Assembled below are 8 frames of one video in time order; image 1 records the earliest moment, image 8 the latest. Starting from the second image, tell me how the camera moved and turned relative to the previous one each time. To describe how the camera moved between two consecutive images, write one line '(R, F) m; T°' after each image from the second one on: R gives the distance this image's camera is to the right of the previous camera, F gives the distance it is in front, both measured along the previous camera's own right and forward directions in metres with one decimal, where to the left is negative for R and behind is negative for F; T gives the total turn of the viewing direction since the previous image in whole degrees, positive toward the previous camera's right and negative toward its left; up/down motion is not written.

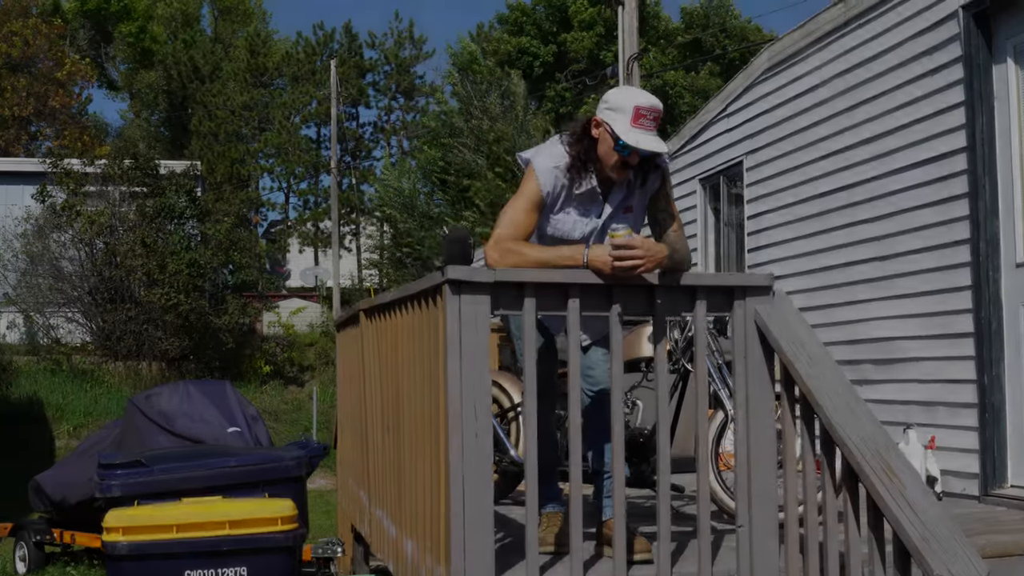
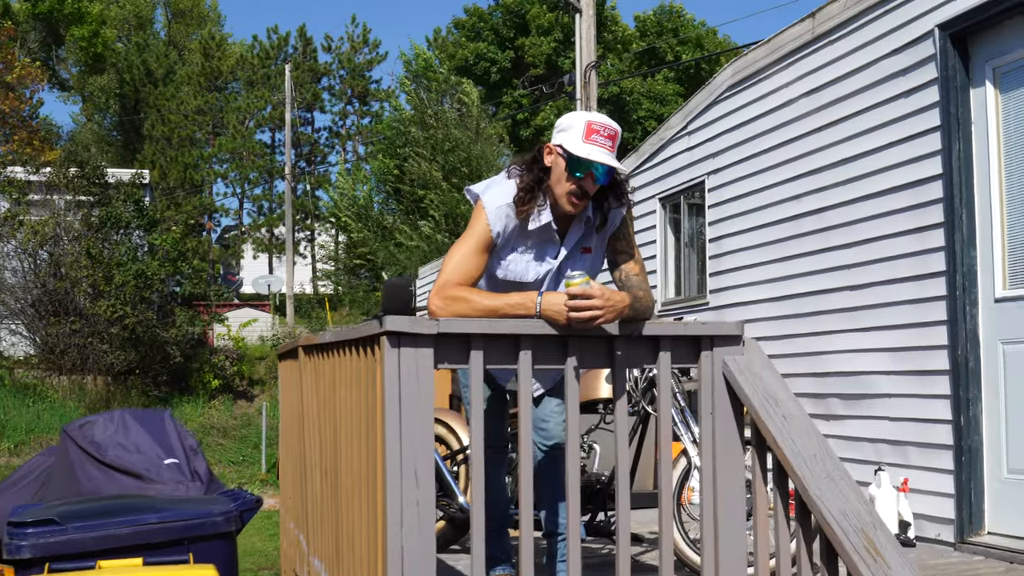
(0.0, +0.4) m; +2°
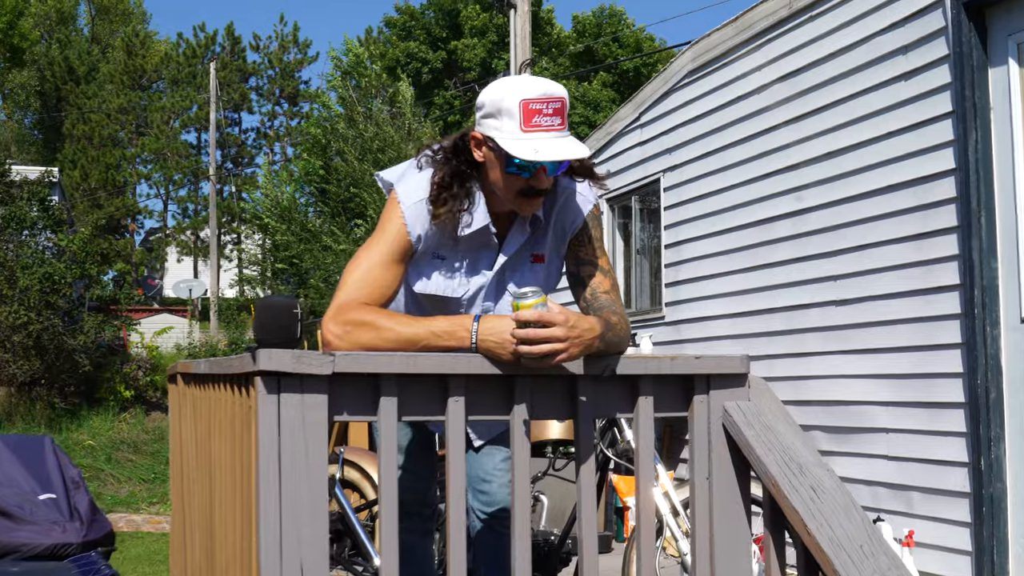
(0.0, +1.0) m; +3°
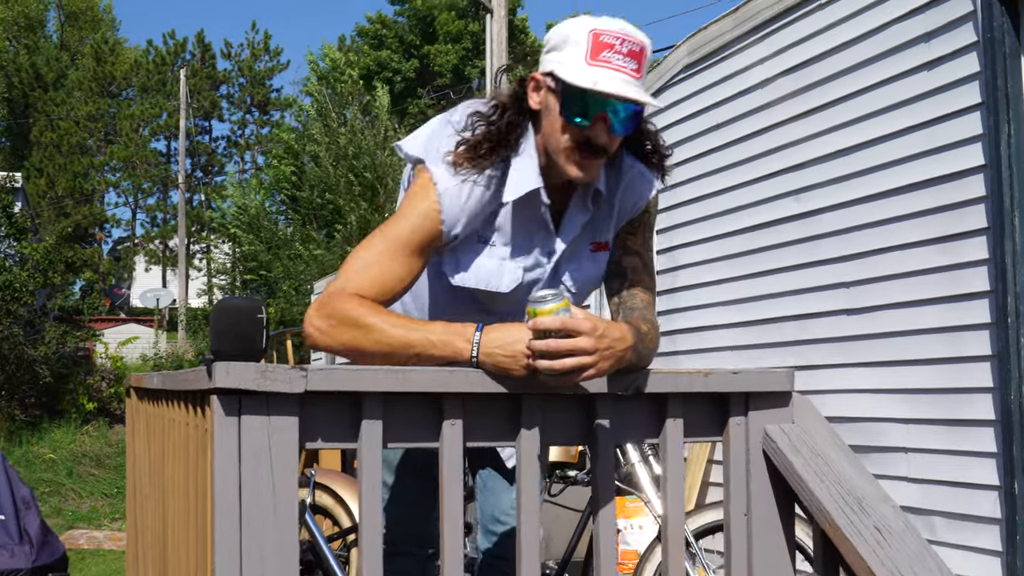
(-0.1, +0.4) m; +1°
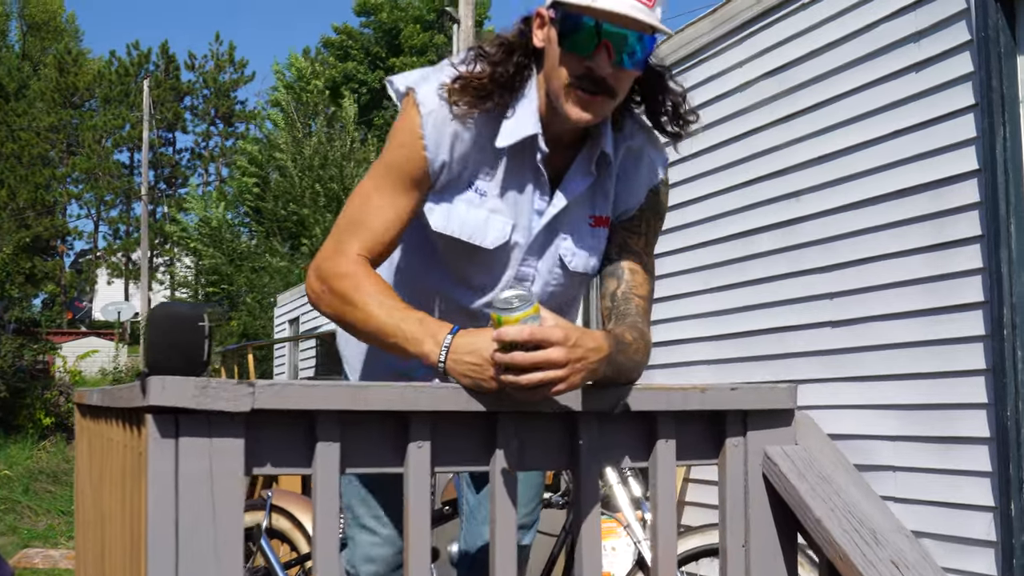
(0.0, +0.2) m; +1°
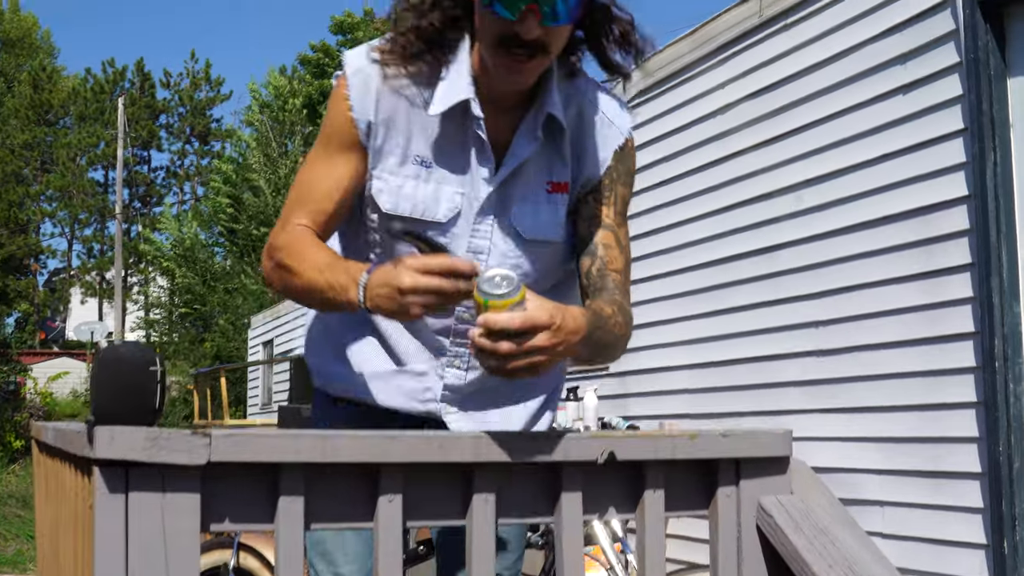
(0.0, +0.1) m; +1°
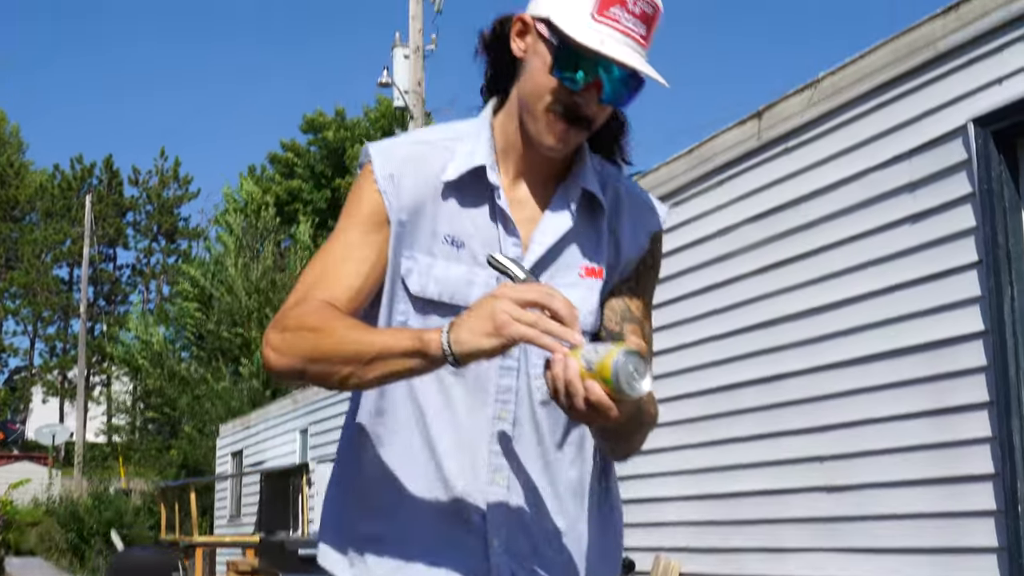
(-0.1, +0.2) m; +1°
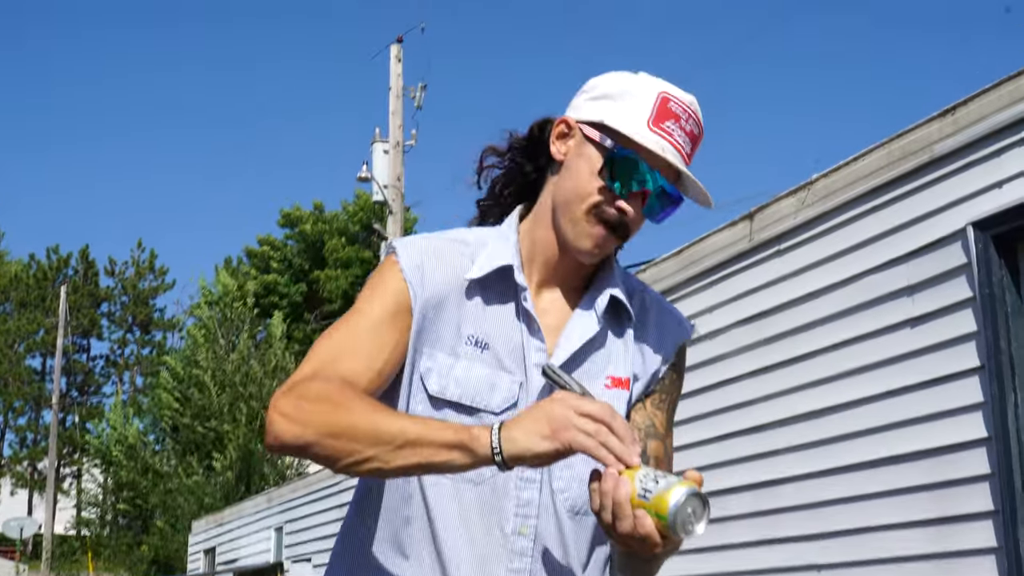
(0.0, +0.1) m; +1°
